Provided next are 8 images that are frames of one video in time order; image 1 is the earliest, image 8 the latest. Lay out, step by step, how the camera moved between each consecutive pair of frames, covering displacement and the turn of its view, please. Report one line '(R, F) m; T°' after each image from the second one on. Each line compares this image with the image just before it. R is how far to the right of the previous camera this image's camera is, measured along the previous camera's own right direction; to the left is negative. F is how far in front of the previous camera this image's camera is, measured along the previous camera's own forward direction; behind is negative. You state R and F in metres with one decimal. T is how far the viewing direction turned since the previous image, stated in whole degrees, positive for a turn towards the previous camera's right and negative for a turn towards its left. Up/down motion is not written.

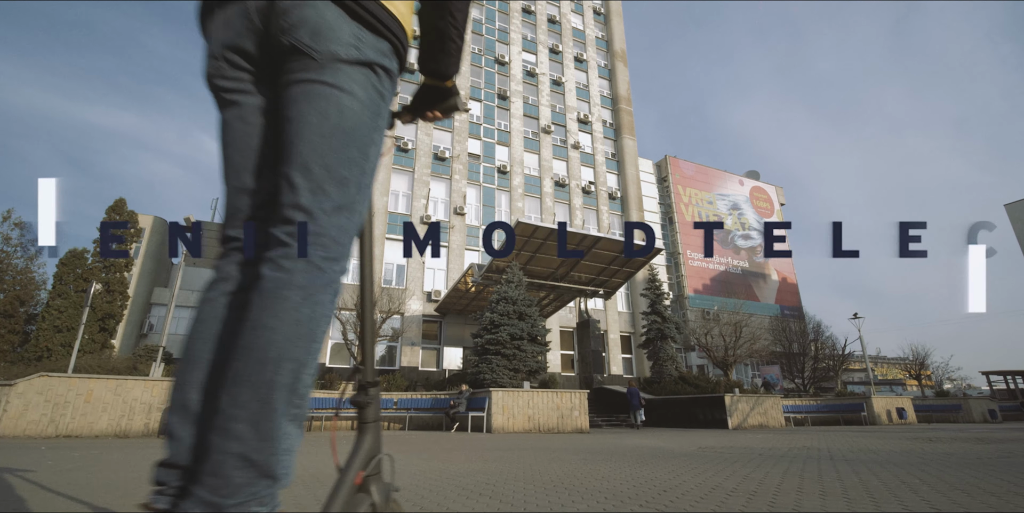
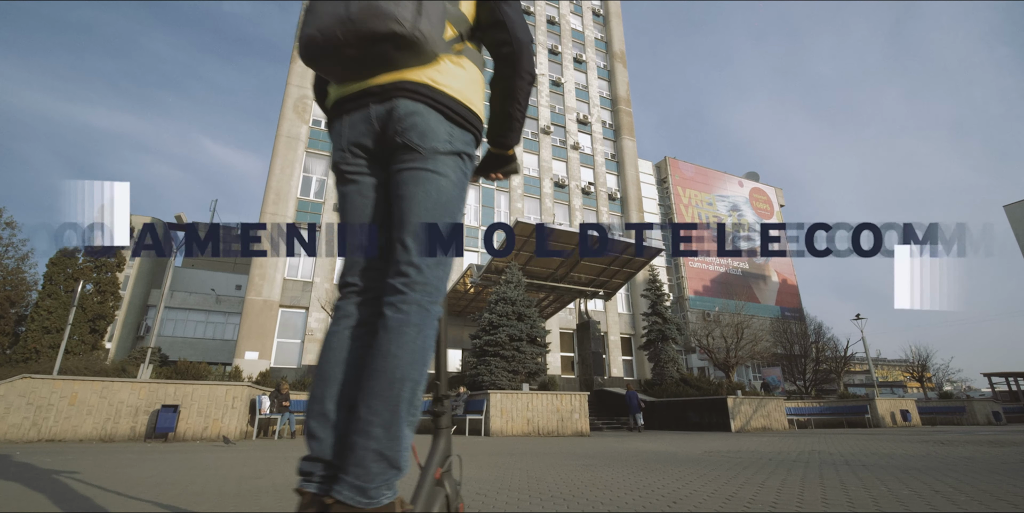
(0.0, +0.2) m; 0°
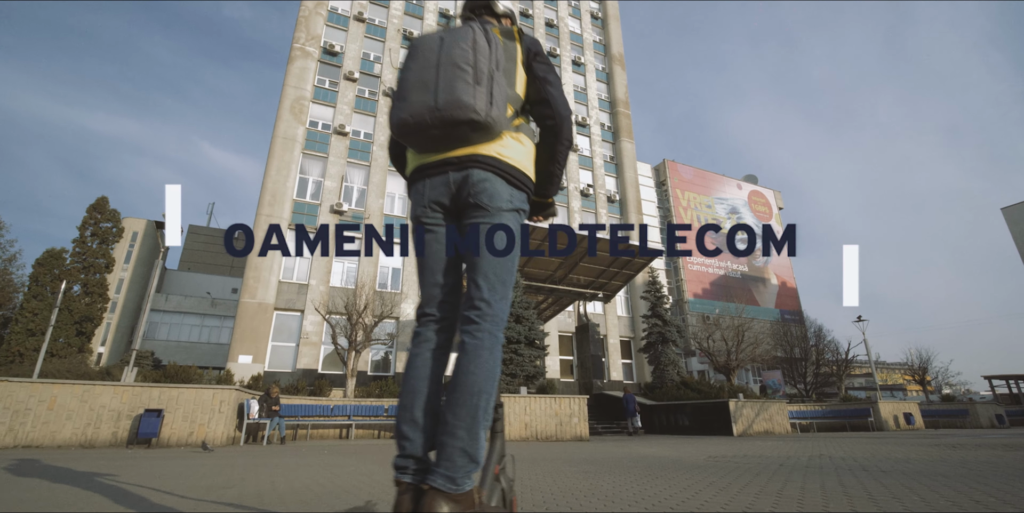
(0.0, +0.3) m; 0°
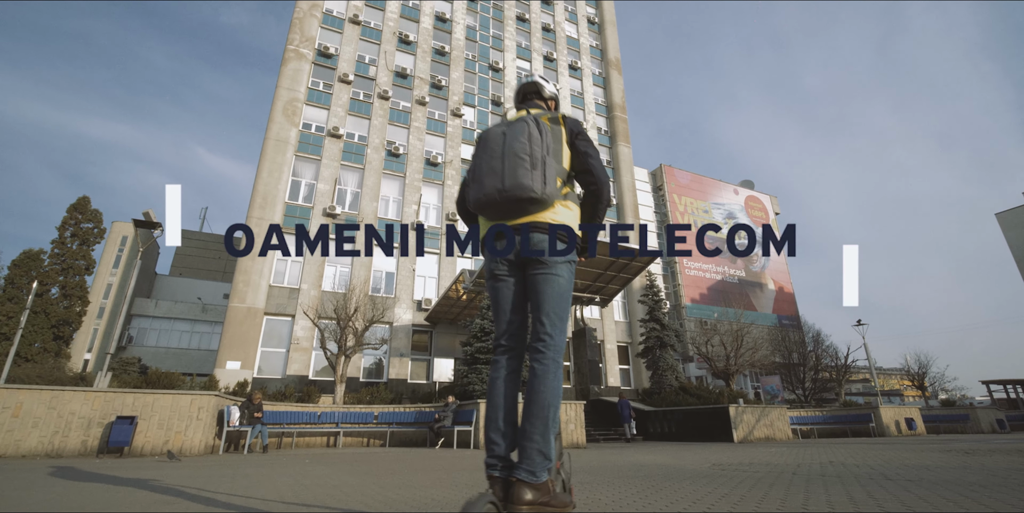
(0.0, +0.4) m; 0°
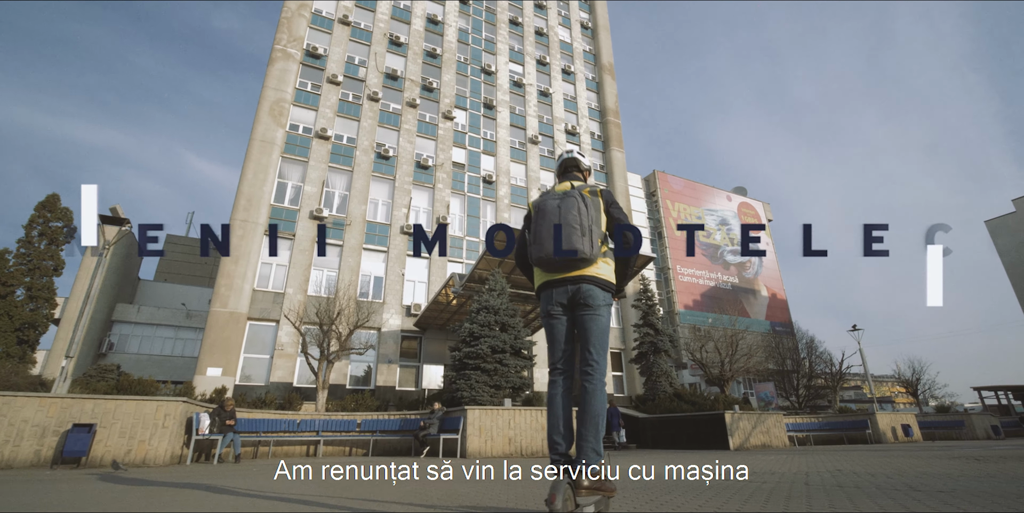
(+0.1, +0.4) m; +1°
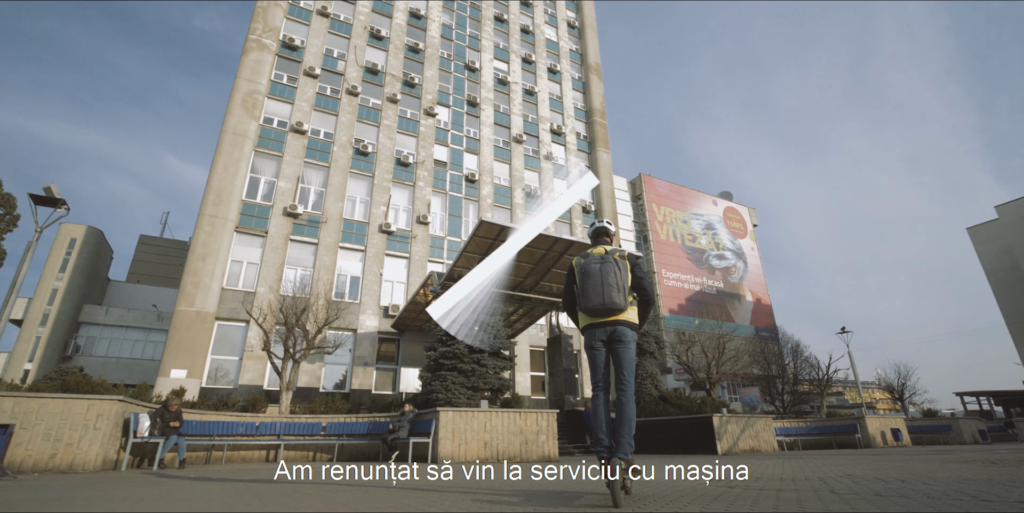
(+0.2, +0.7) m; +2°
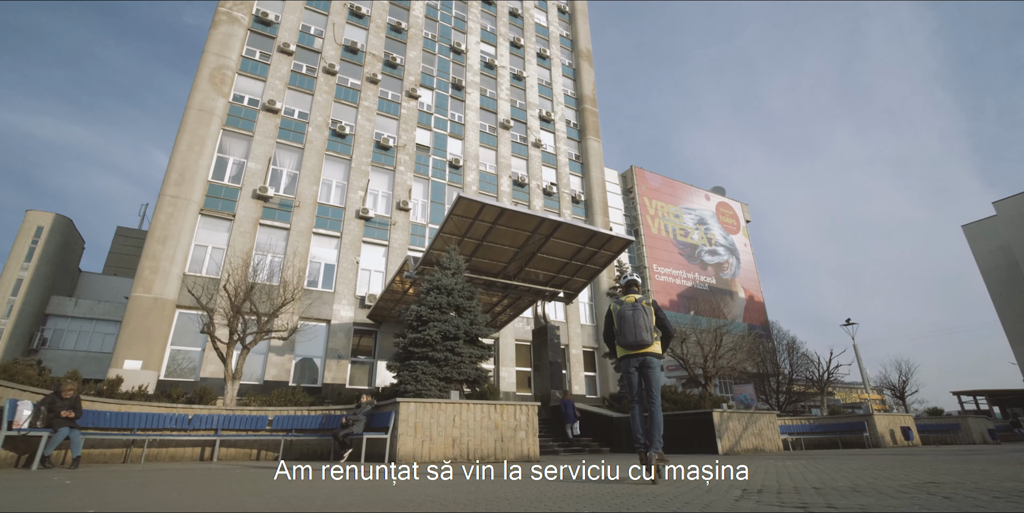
(+0.3, +1.4) m; +1°
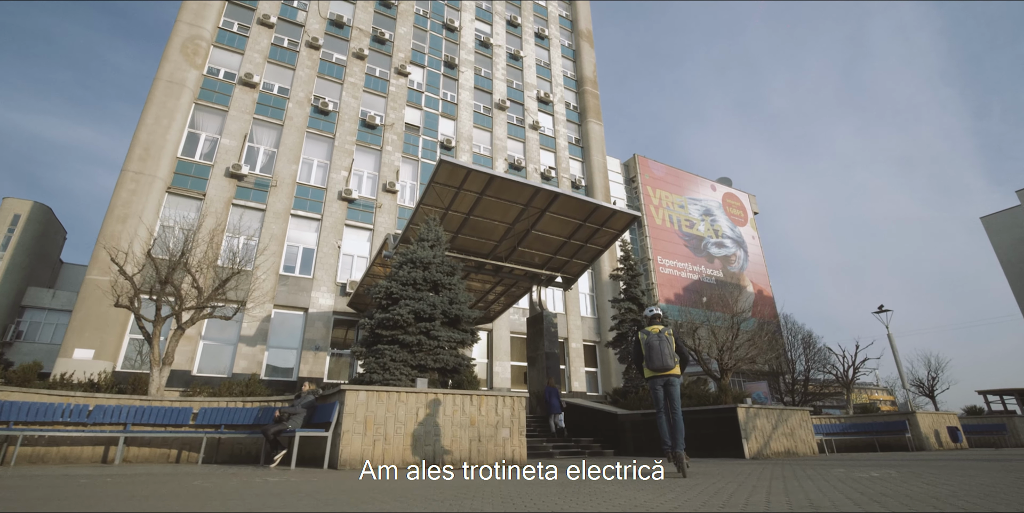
(+0.3, +1.9) m; 0°
